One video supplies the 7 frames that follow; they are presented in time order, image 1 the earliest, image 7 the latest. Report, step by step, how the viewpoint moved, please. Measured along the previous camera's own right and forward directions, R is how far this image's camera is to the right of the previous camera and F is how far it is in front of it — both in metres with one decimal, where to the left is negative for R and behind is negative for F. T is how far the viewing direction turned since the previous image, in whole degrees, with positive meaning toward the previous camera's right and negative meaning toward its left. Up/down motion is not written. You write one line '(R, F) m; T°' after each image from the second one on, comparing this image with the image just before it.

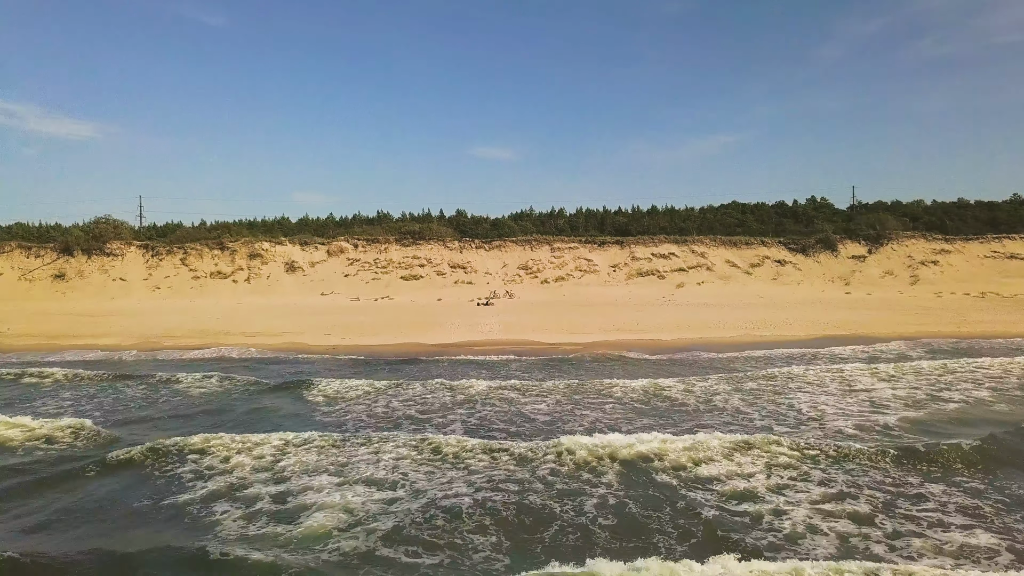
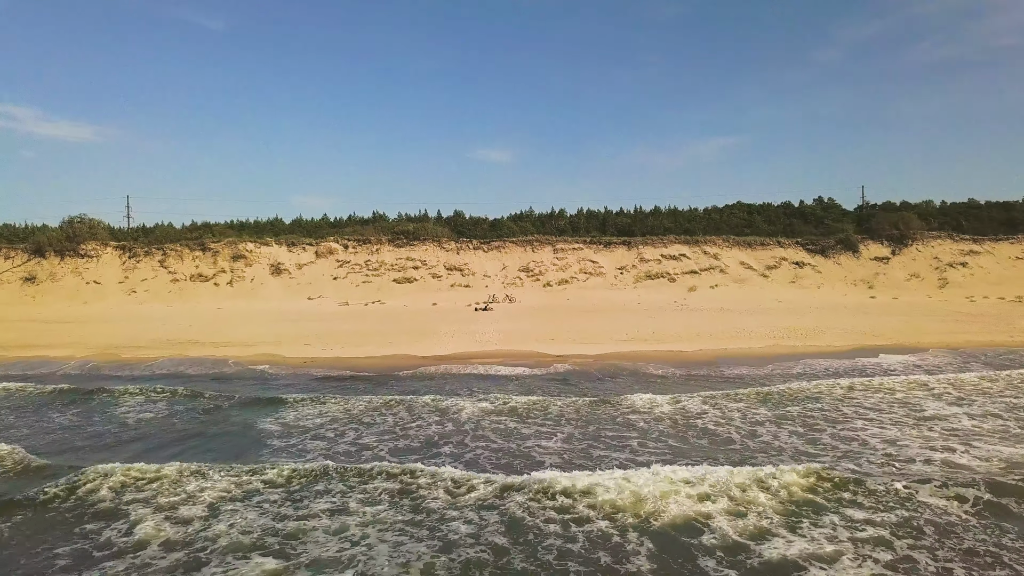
(0.0, +2.1) m; 0°
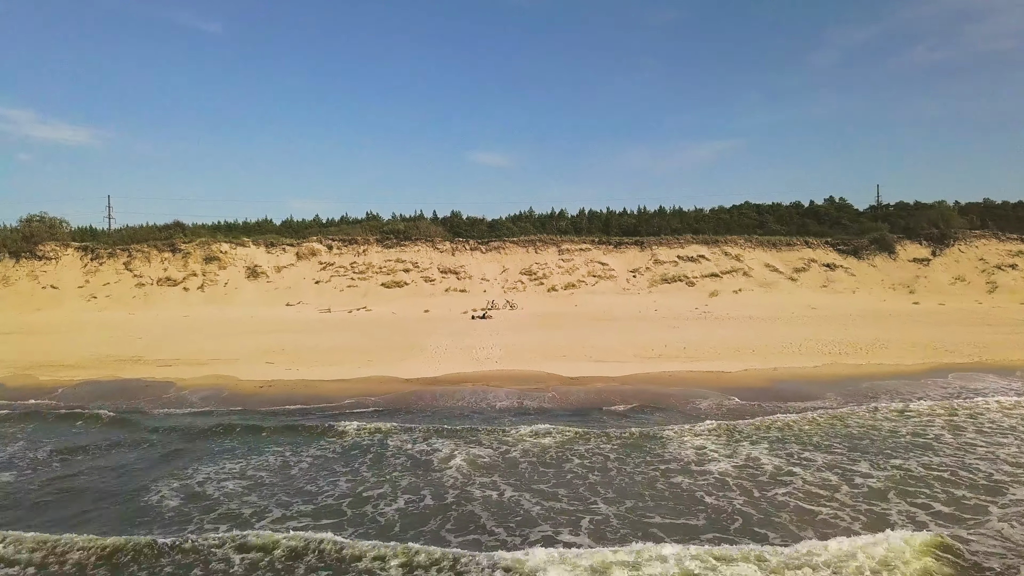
(0.0, +3.1) m; 0°
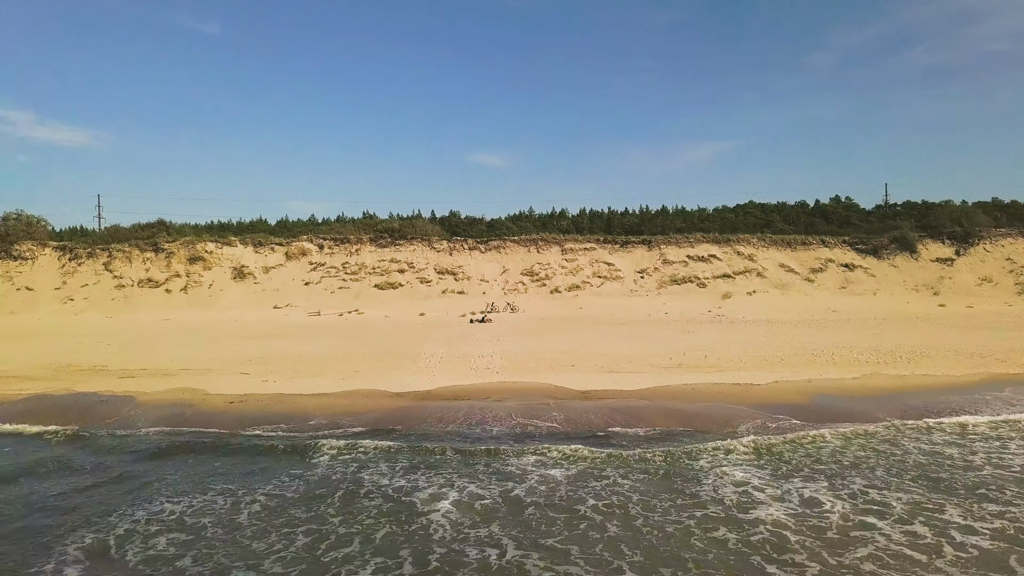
(0.0, +1.5) m; 0°
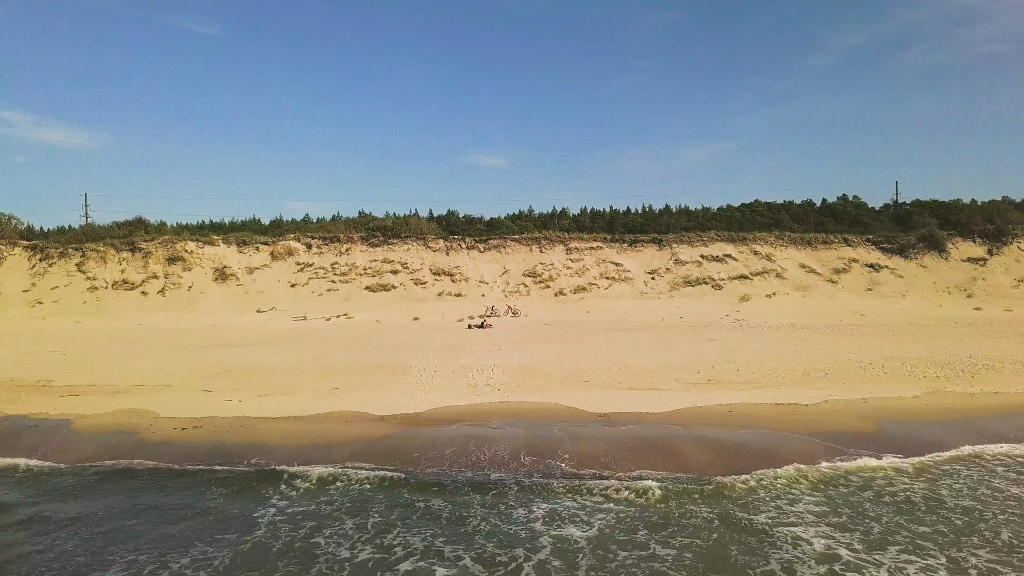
(-0.1, +1.9) m; 0°
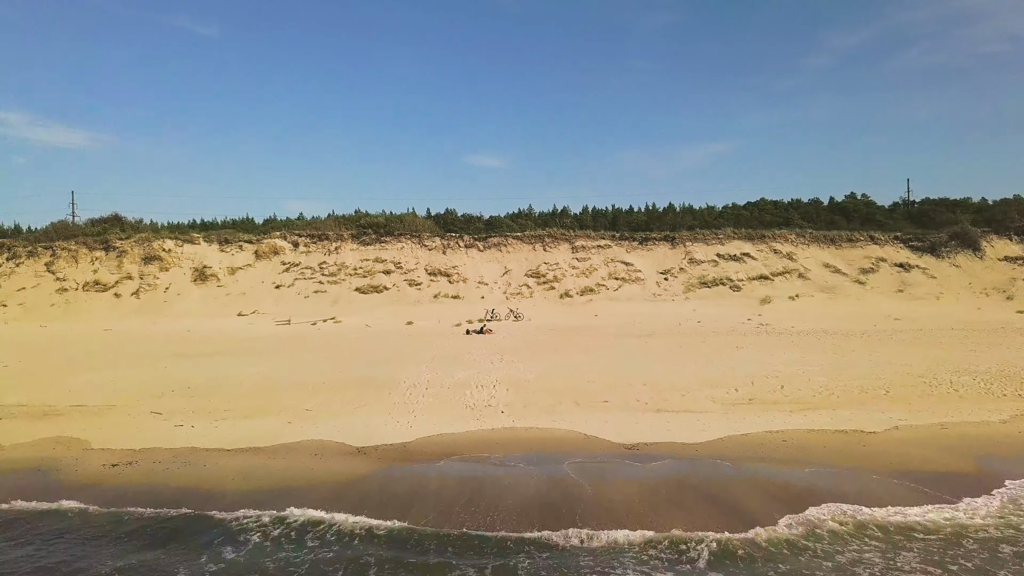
(-0.1, +1.9) m; 0°
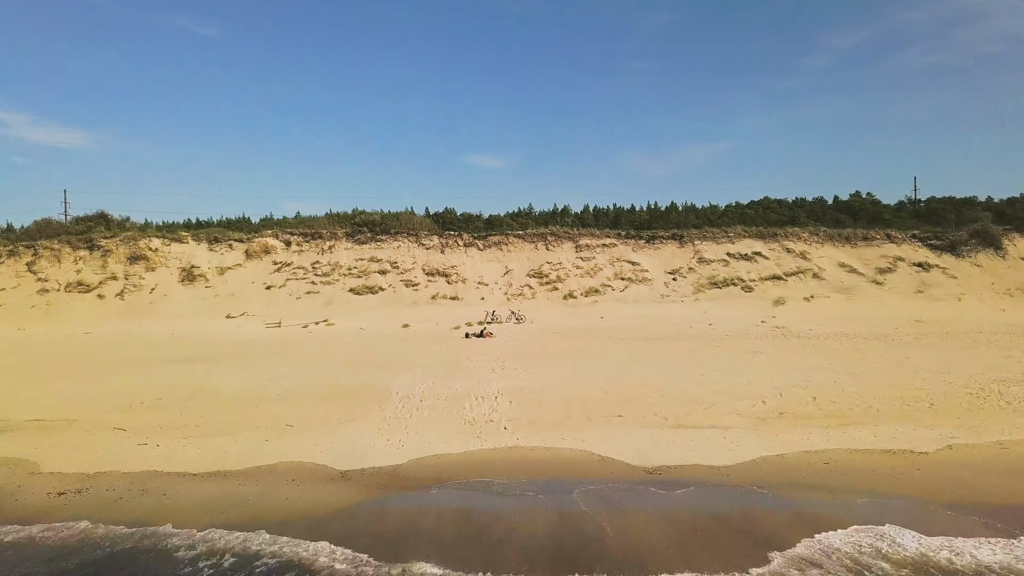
(0.0, +1.0) m; 0°
